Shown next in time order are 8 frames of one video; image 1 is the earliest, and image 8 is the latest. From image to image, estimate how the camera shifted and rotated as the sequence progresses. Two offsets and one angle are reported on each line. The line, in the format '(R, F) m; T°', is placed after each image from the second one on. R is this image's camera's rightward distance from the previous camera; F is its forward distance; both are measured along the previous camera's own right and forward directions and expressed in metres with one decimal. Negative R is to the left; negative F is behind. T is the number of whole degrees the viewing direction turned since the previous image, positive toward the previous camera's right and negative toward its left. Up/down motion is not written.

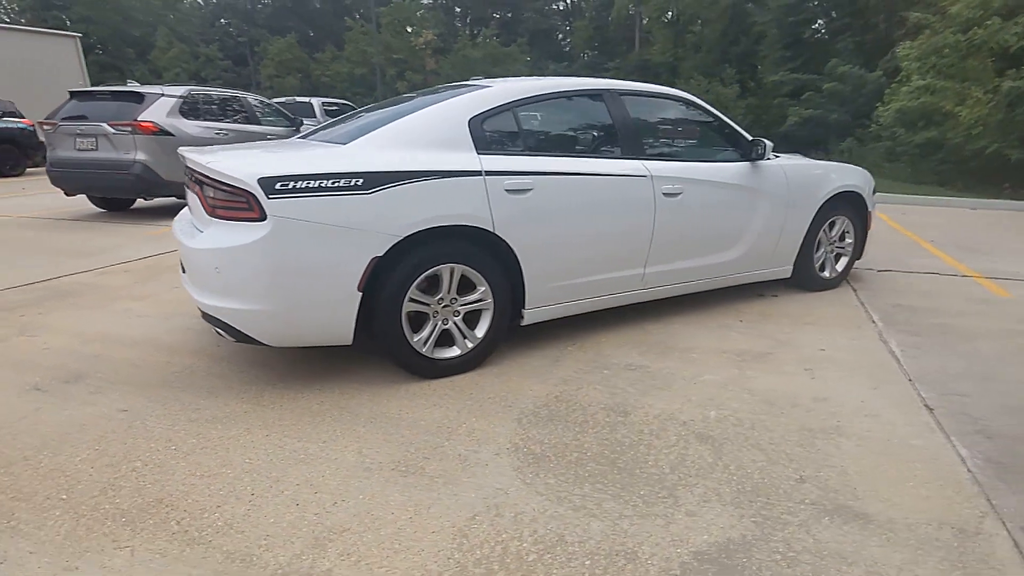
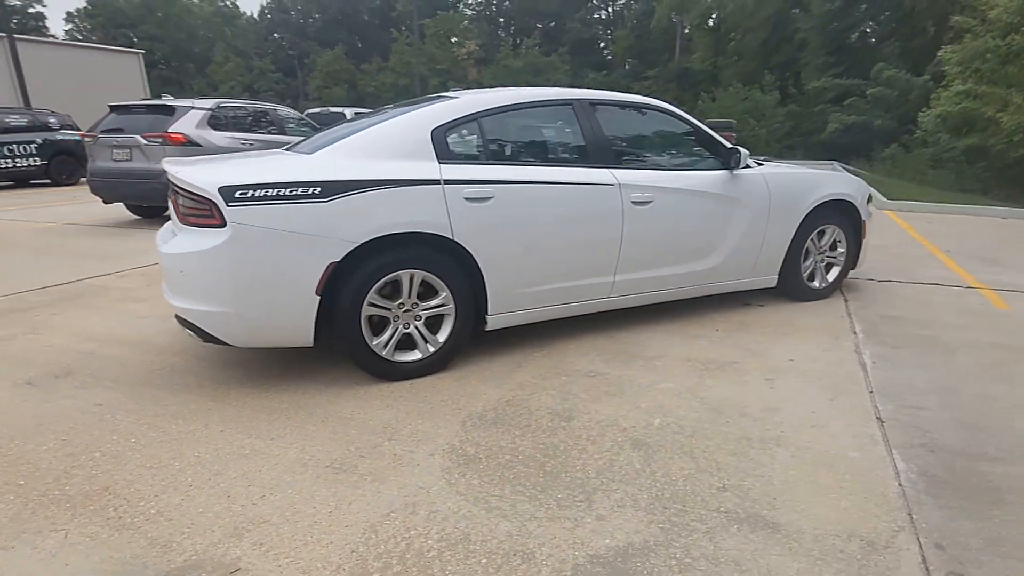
(+0.5, -0.1) m; -4°
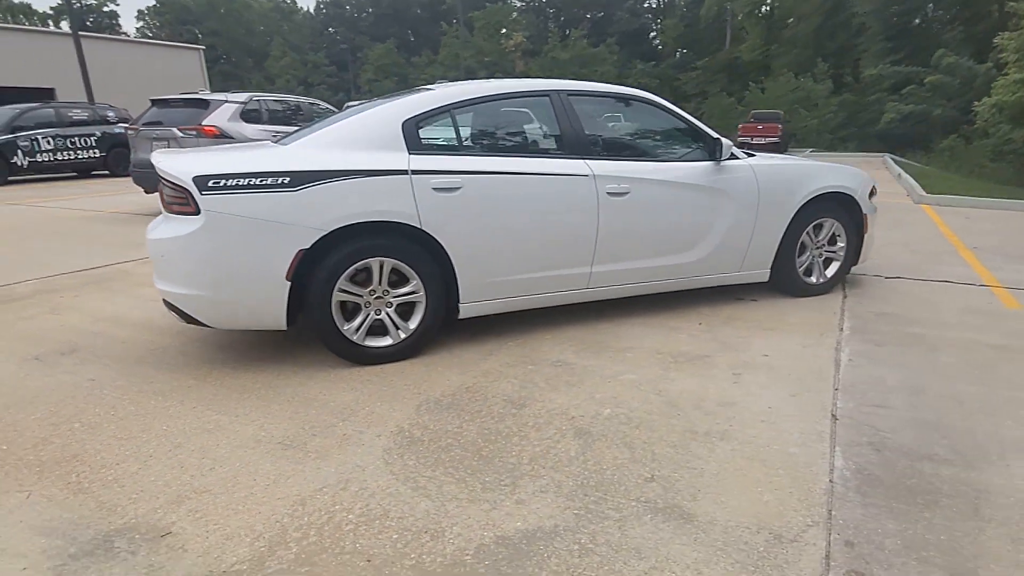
(+0.5, 0.0) m; -5°
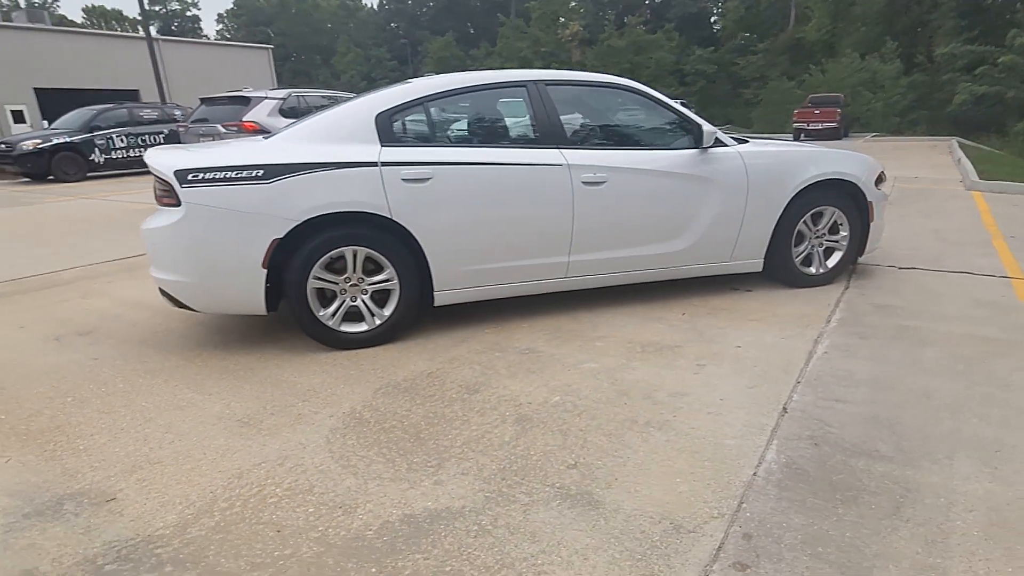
(+0.6, 0.0) m; -6°
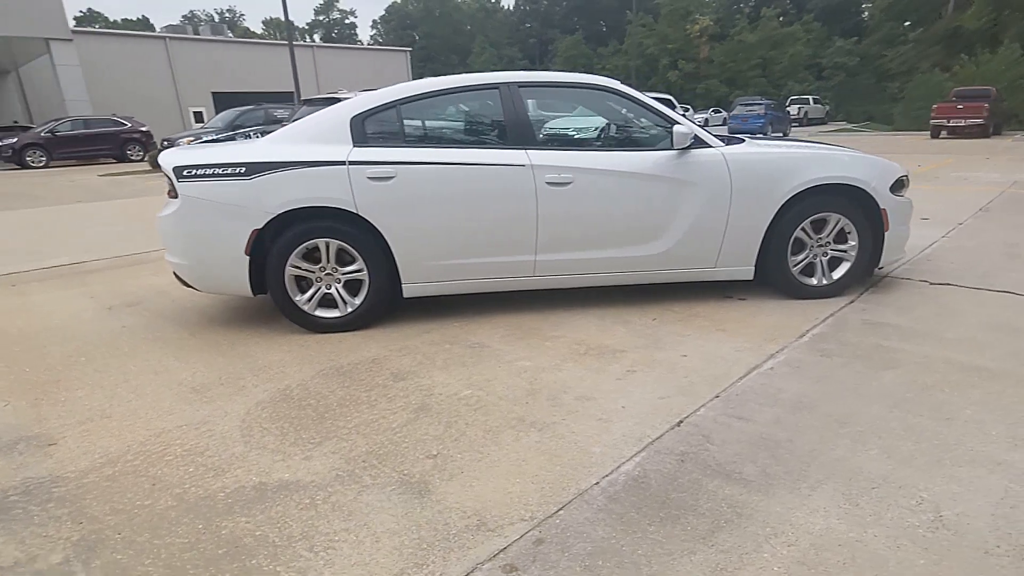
(+1.1, 0.0) m; -12°
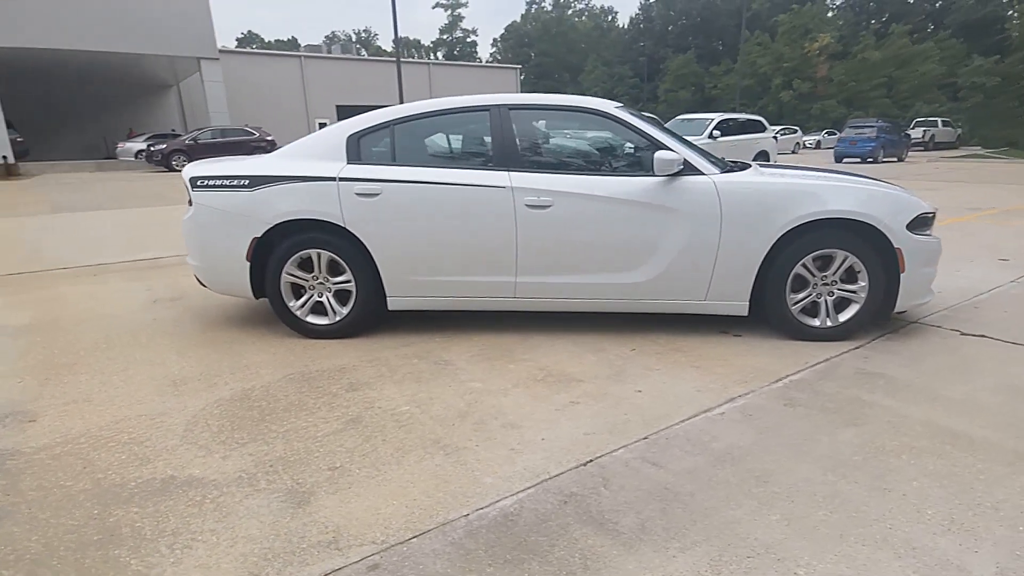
(+0.8, +0.1) m; -10°
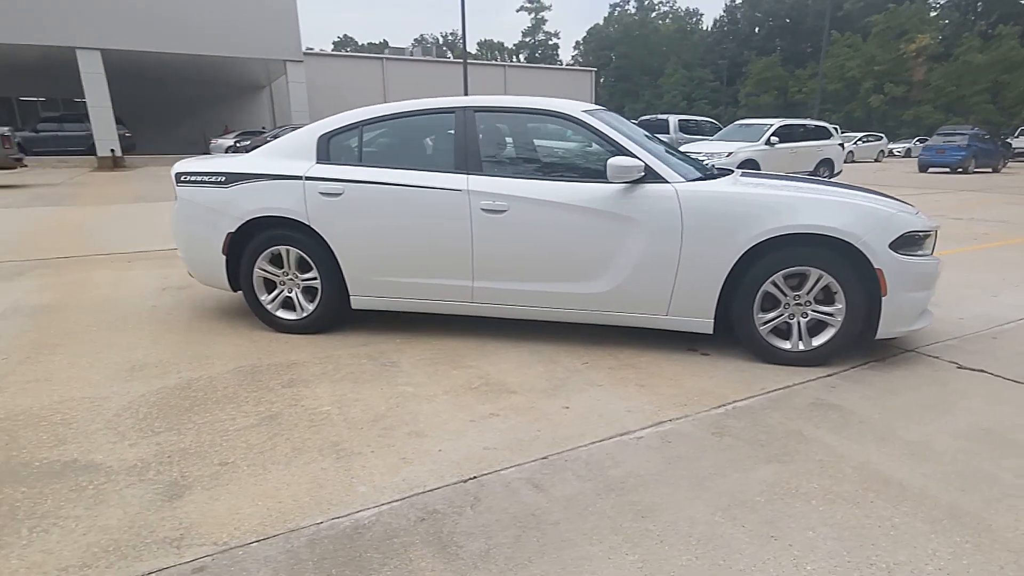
(+0.8, +0.2) m; -7°
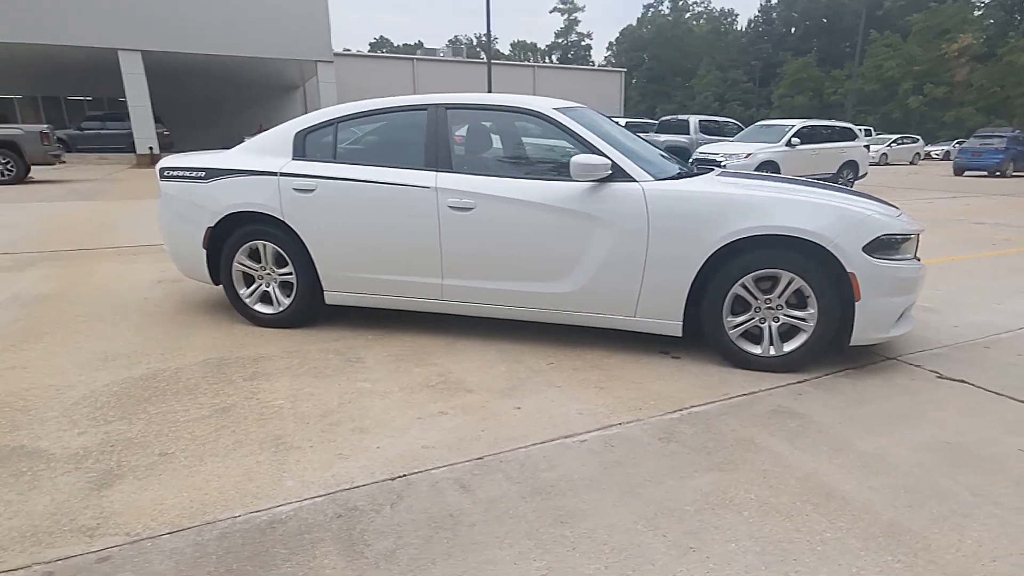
(+0.4, +0.1) m; -3°
